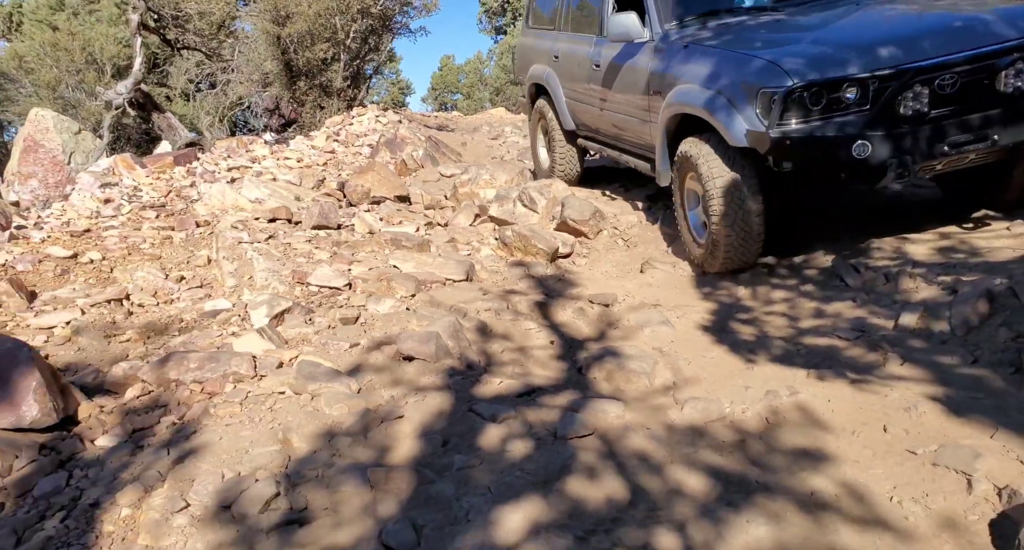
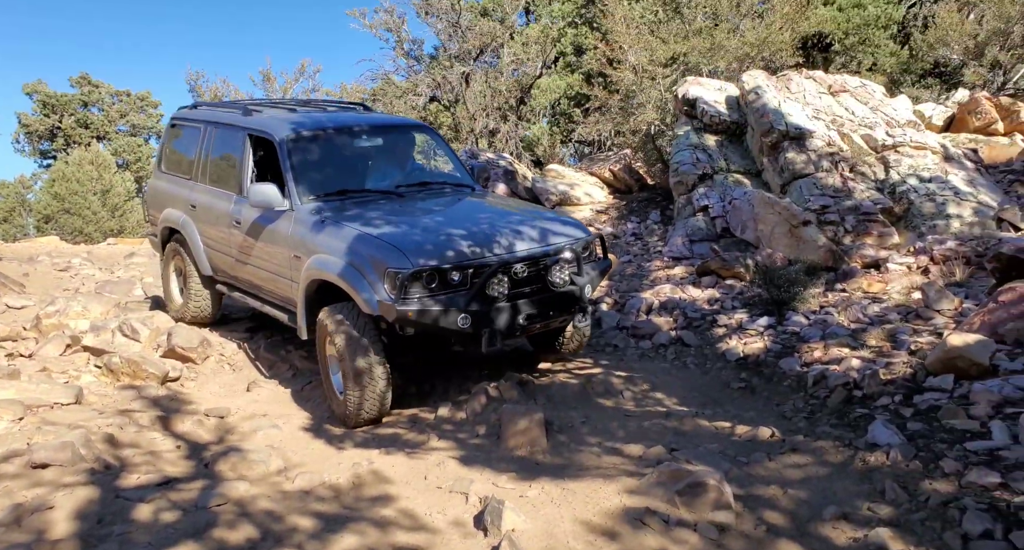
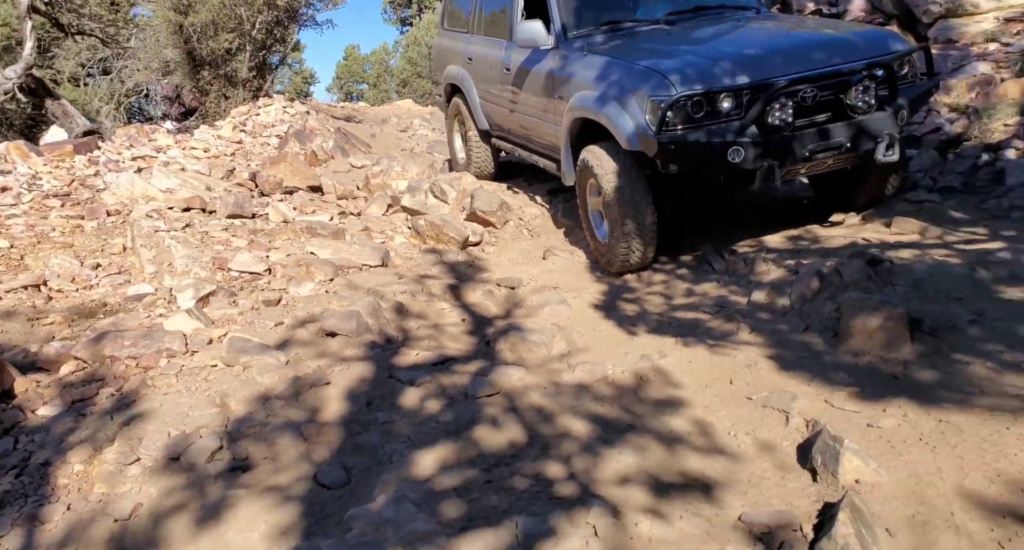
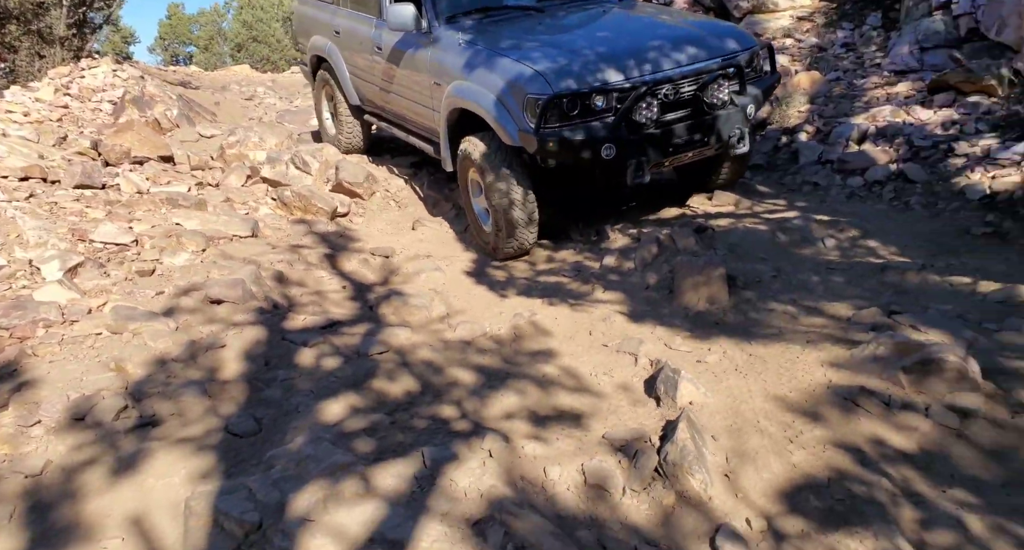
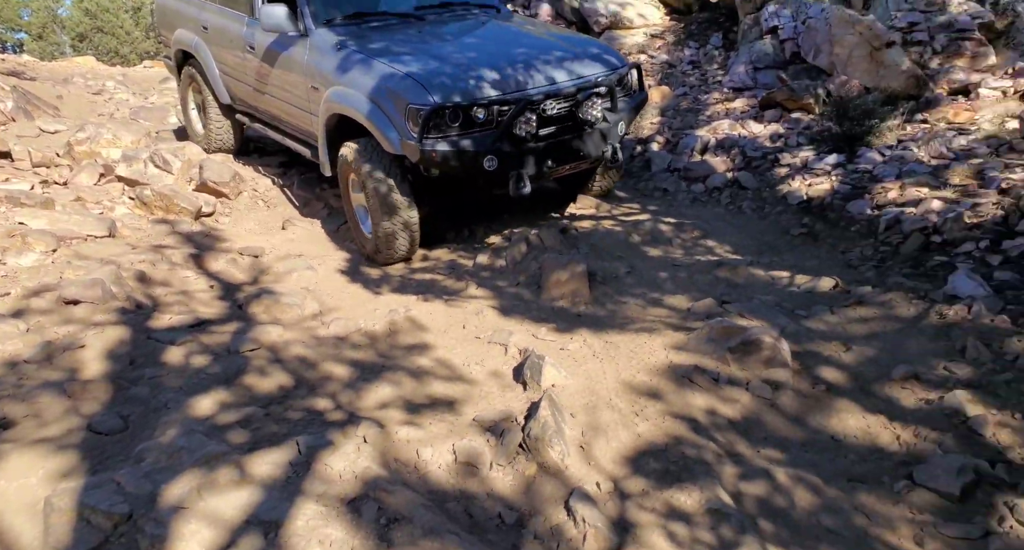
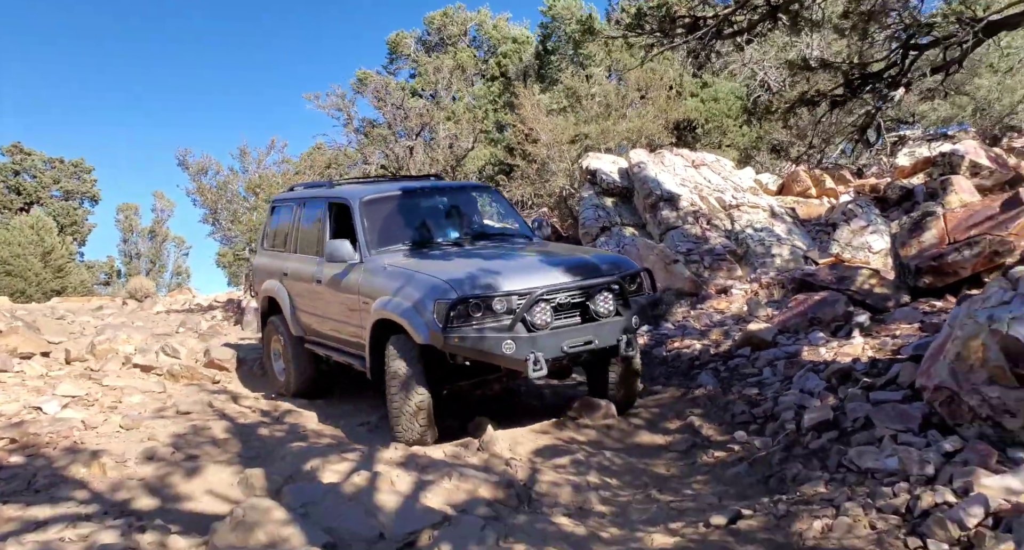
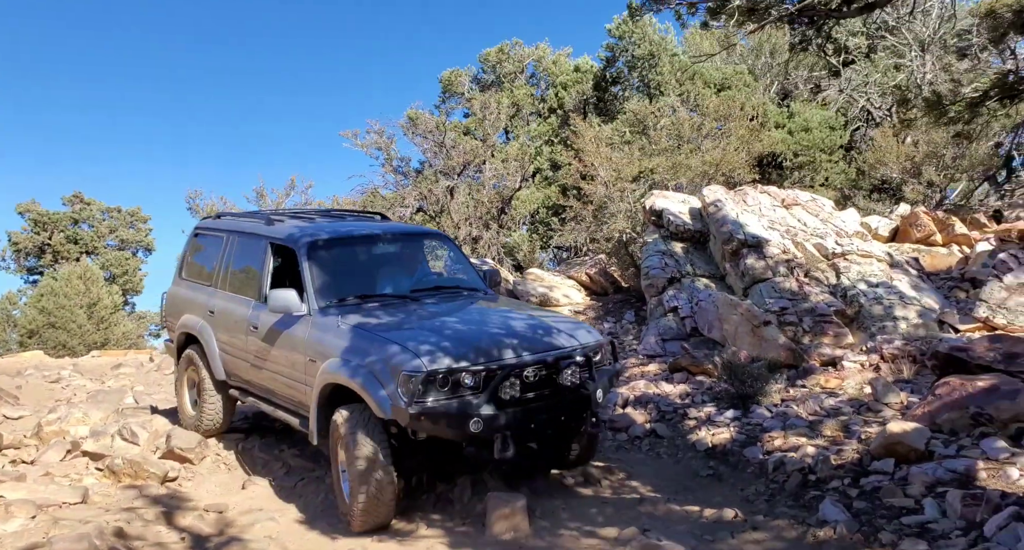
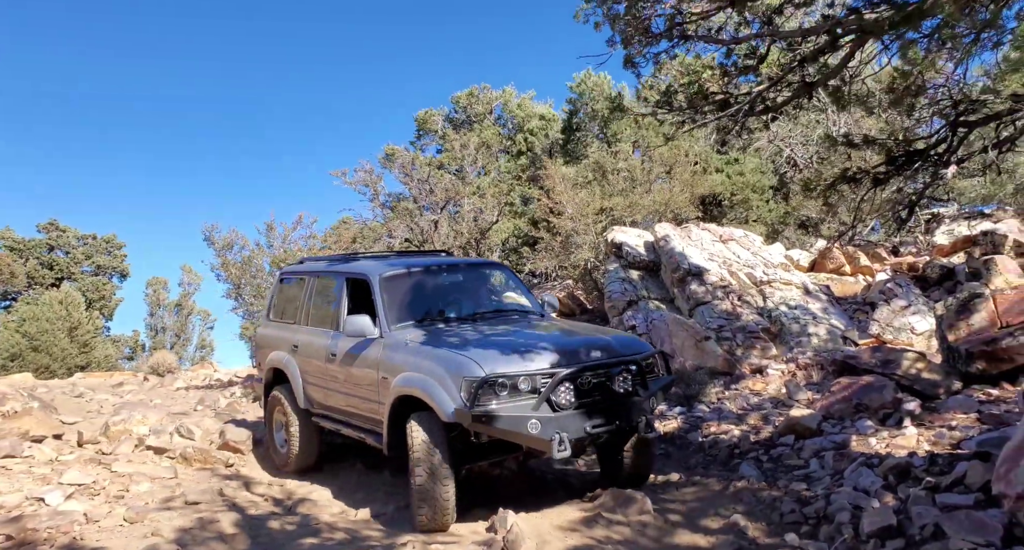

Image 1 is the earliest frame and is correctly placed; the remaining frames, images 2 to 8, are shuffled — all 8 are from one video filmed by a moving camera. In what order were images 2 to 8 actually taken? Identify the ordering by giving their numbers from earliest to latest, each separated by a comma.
3, 4, 5, 2, 7, 8, 6
